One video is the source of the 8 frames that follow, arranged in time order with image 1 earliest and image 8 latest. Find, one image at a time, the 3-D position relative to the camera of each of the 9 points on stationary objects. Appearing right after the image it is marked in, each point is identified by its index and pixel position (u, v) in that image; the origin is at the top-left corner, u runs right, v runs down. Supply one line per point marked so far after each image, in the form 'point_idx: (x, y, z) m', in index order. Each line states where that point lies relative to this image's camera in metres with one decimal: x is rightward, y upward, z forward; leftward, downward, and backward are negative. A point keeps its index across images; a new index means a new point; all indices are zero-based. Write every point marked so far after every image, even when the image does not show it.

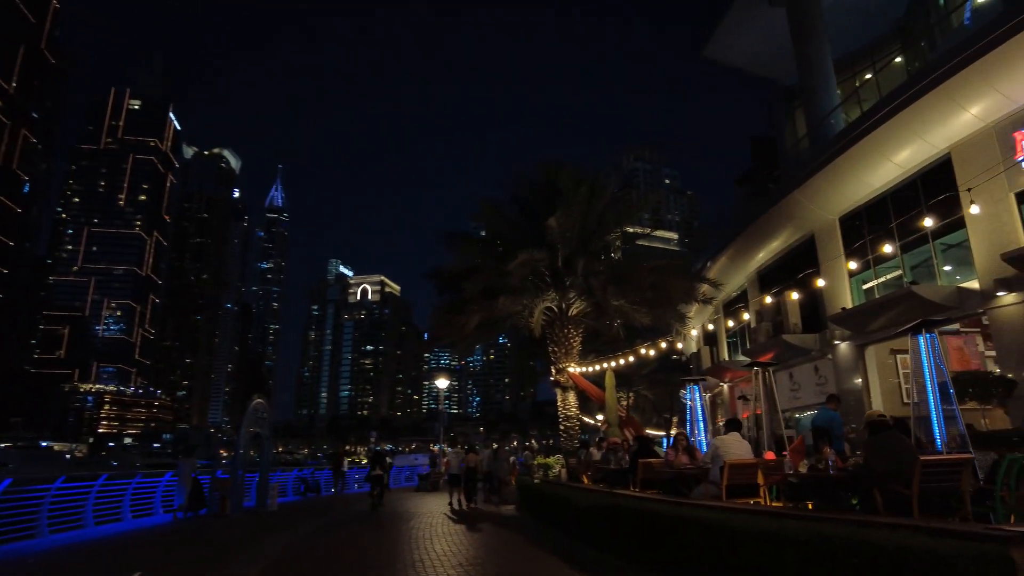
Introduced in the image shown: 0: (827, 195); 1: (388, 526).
0: (+8.0, +2.4, +16.7) m
1: (-3.0, -5.7, +15.8) m
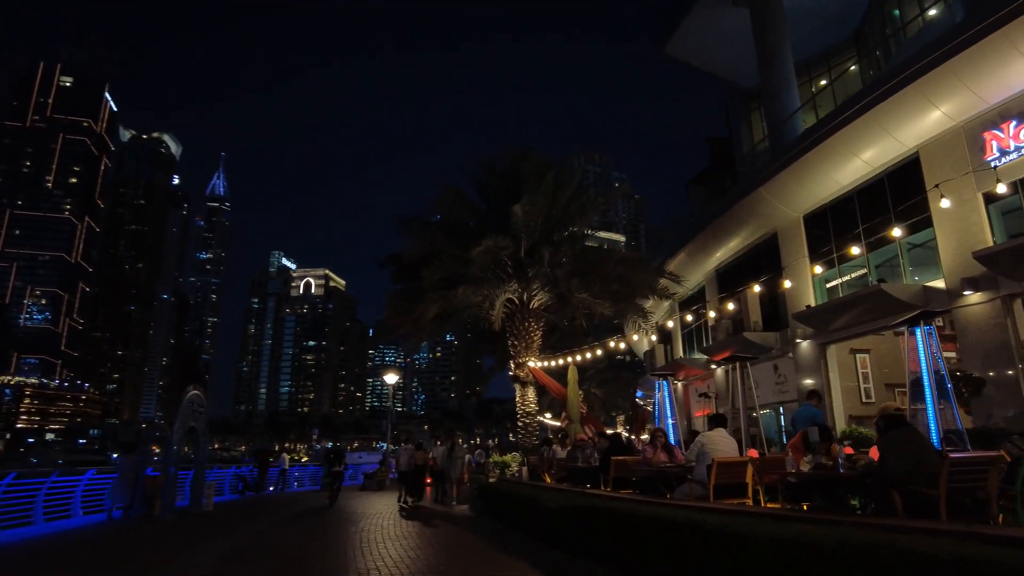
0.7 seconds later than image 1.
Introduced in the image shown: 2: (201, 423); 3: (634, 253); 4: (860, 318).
0: (+7.0, +2.4, +16.6) m
1: (-4.0, -5.3, +14.8) m
2: (-7.9, -3.4, +16.8) m
3: (+2.9, +0.8, +15.8) m
4: (+7.8, -0.7, +15.0) m
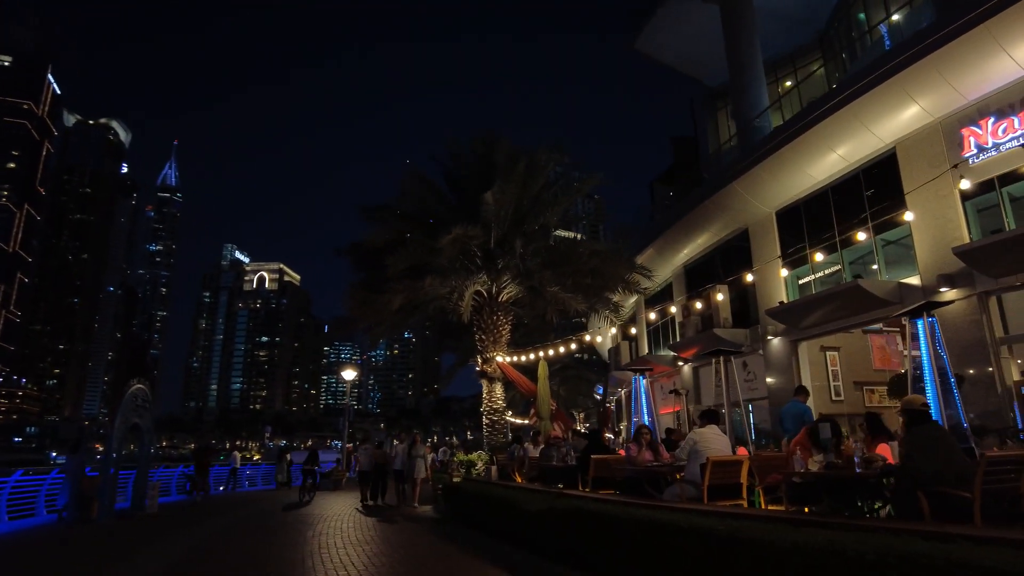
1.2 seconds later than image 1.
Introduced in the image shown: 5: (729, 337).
0: (+6.3, +2.5, +16.4) m
1: (-4.7, -5.1, +13.9) m
2: (-8.7, -3.1, +15.7) m
3: (+2.2, +1.0, +15.4) m
4: (+7.2, -0.6, +14.8) m
5: (+5.8, -1.3, +17.7) m
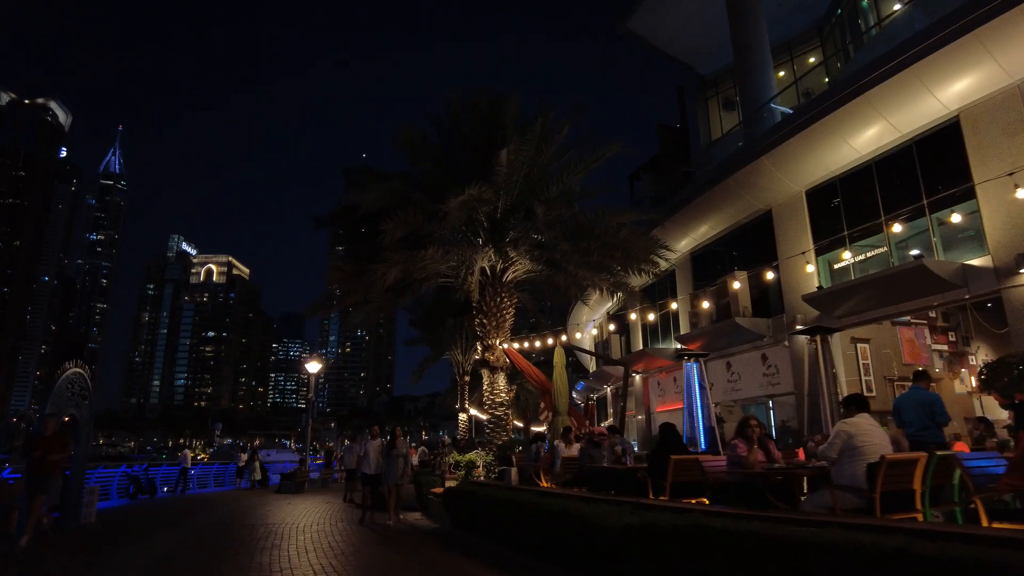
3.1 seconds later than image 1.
0: (+6.5, +2.9, +14.9) m
1: (-4.5, -4.5, +11.7) m
2: (-8.5, -2.4, +13.2) m
3: (+2.4, +1.4, +13.6) m
4: (+7.4, -0.3, +13.4) m
5: (+5.8, -0.9, +16.2) m
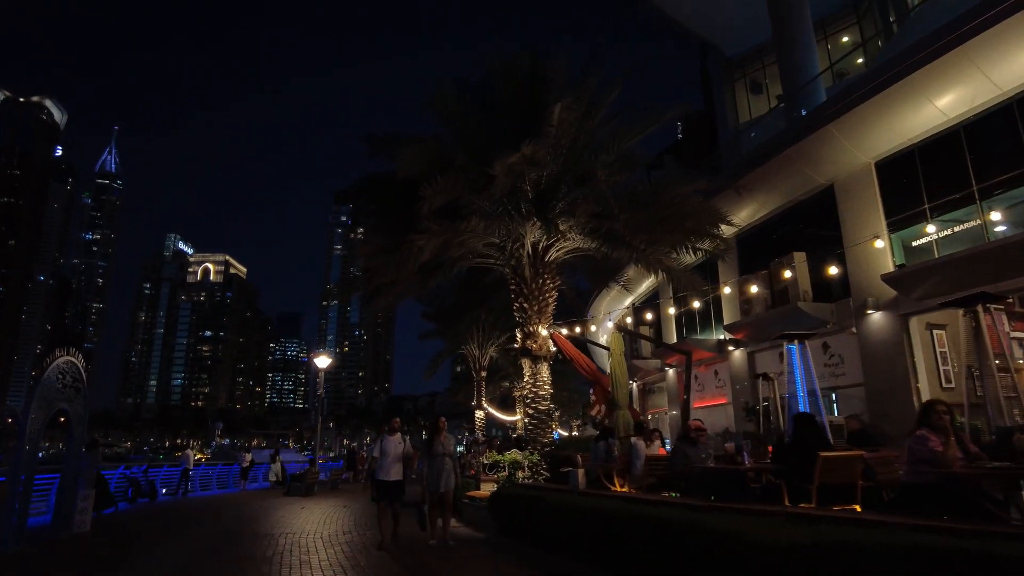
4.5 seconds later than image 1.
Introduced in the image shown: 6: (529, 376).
0: (+7.4, +3.3, +13.5) m
1: (-3.6, -4.1, +10.2) m
2: (-7.7, -2.0, +11.6) m
3: (+3.3, +1.8, +12.1) m
4: (+8.3, +0.1, +12.0) m
5: (+6.6, -0.5, +14.7) m
6: (+0.3, -1.7, +12.6) m
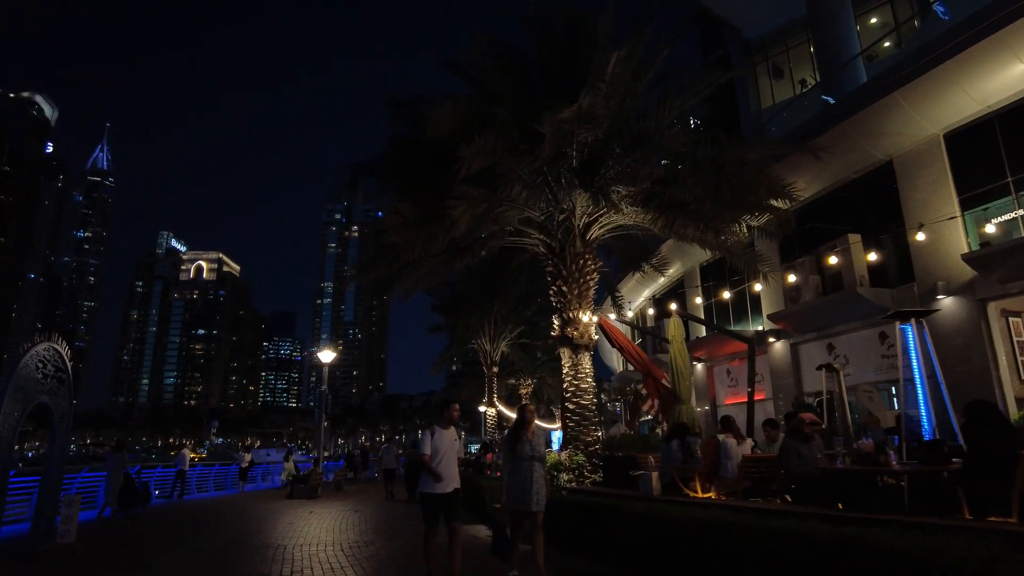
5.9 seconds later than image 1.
0: (+8.0, +3.6, +12.2) m
1: (-2.9, -3.8, +8.8) m
2: (-7.0, -1.7, +10.2) m
3: (+3.9, +2.1, +10.8) m
4: (+8.9, +0.5, +10.7) m
5: (+7.3, -0.2, +13.4) m
6: (+1.0, -1.3, +11.3) m
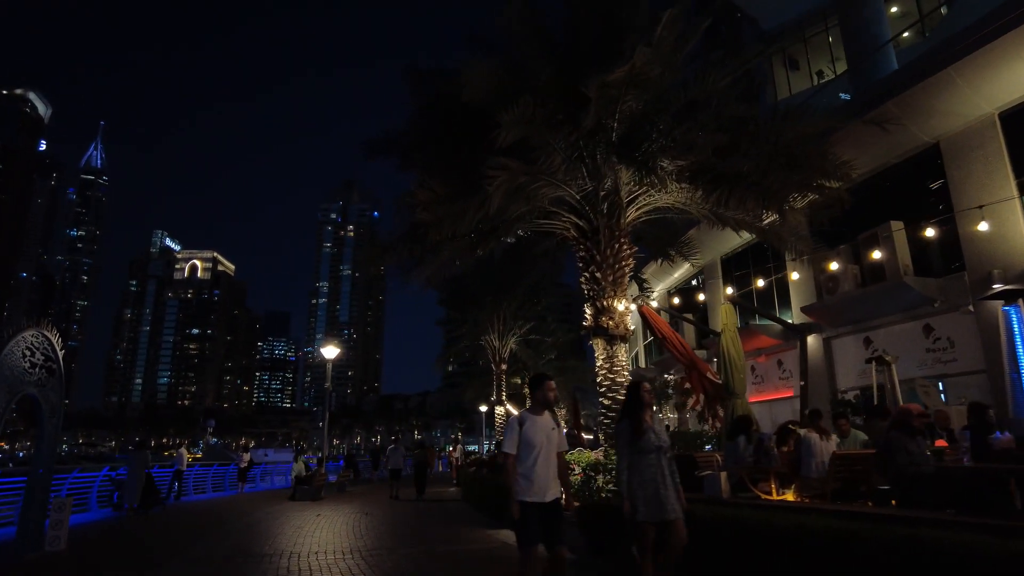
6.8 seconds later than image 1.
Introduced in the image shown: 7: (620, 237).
0: (+8.5, +3.8, +11.4) m
1: (-2.4, -3.5, +7.9) m
2: (-6.5, -1.4, +9.3) m
3: (+4.4, +2.4, +10.0) m
4: (+9.4, +0.7, +9.9) m
5: (+7.7, 0.0, +12.6) m
6: (+1.5, -1.1, +10.4) m
7: (+1.7, +0.9, +10.6) m
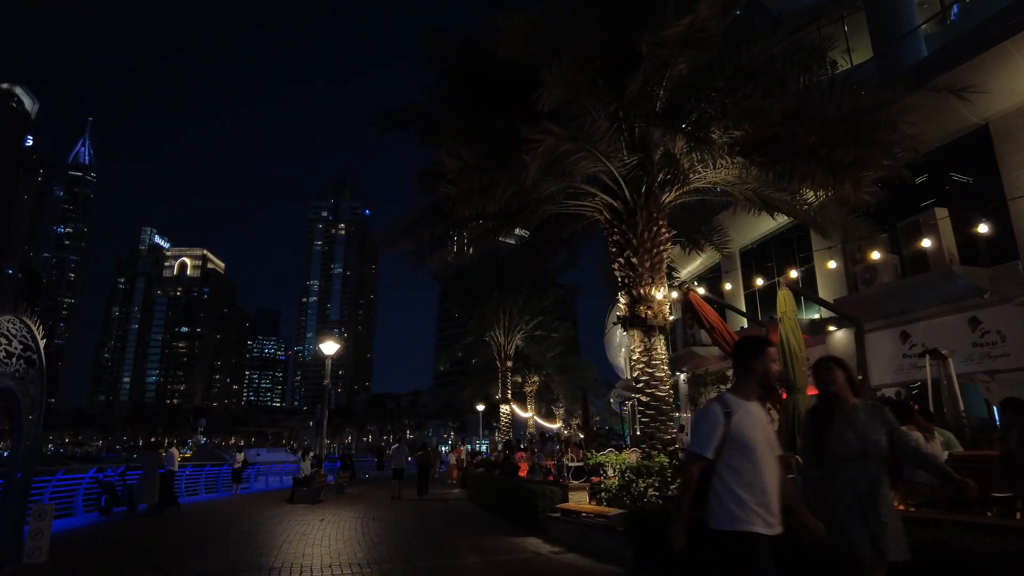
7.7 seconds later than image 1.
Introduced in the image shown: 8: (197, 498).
0: (+8.9, +4.0, +10.6) m
1: (-2.0, -3.3, +7.0) m
2: (-6.1, -1.2, +8.3) m
3: (+4.9, +2.5, +9.2) m
4: (+9.8, +0.8, +9.1) m
5: (+8.1, +0.2, +11.8) m
6: (+1.9, -0.9, +9.6) m
7: (+2.2, +1.1, +9.7) m
8: (-9.3, -6.2, +19.7) m
